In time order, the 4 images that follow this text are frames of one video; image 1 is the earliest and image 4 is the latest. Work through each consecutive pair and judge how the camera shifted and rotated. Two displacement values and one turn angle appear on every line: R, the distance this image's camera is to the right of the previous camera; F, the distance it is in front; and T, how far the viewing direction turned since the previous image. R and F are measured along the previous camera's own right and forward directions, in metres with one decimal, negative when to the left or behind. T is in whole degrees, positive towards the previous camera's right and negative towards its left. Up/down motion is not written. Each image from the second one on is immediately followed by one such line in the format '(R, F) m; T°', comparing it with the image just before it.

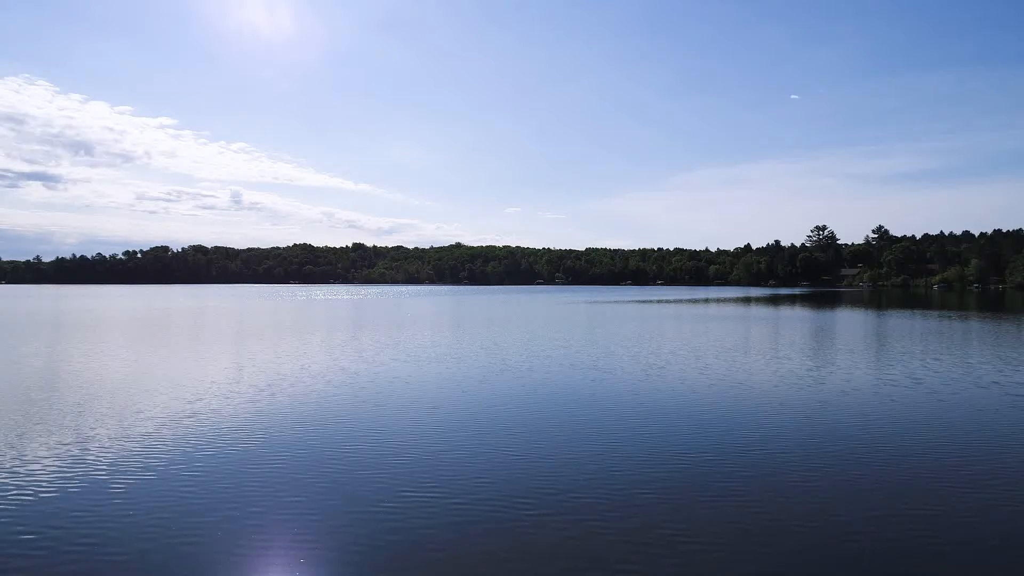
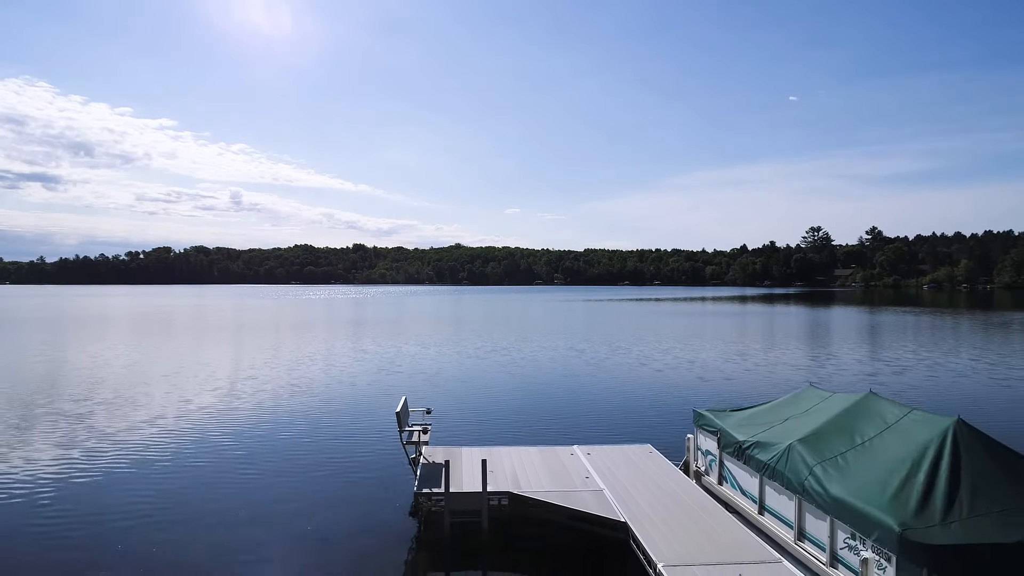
(+0.3, -3.7) m; 0°
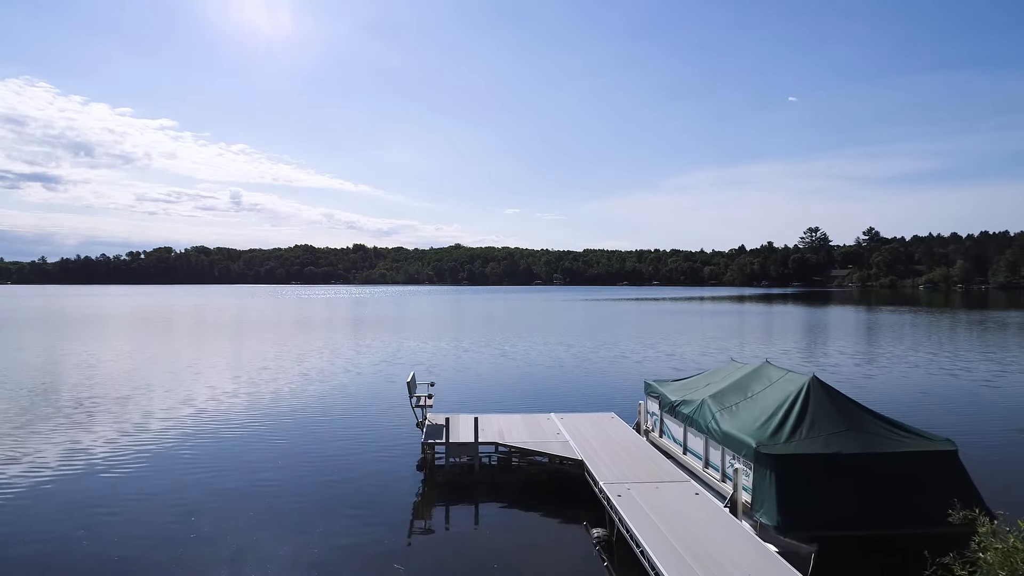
(+0.2, -1.6) m; 0°
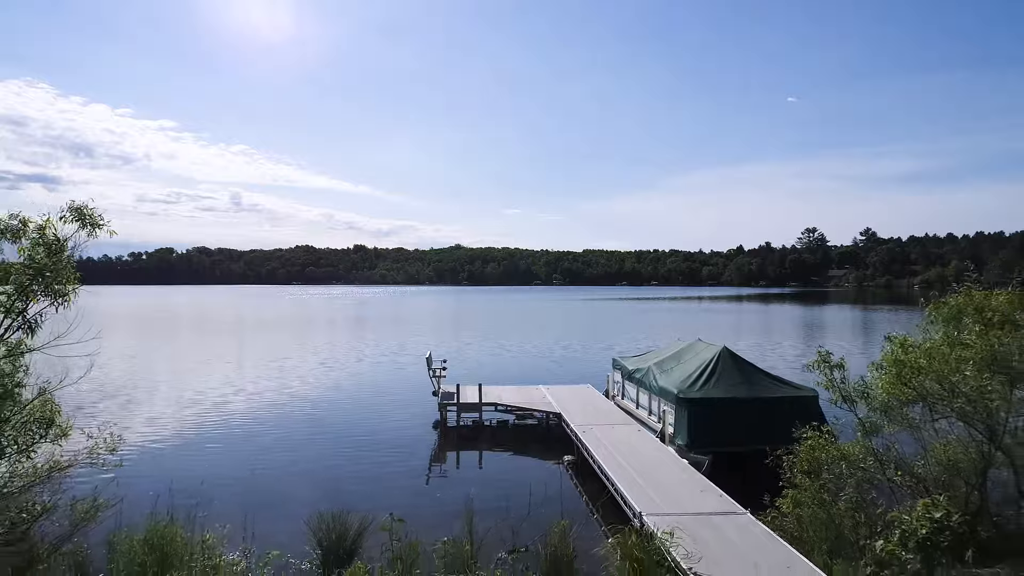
(+0.1, -2.2) m; 0°
